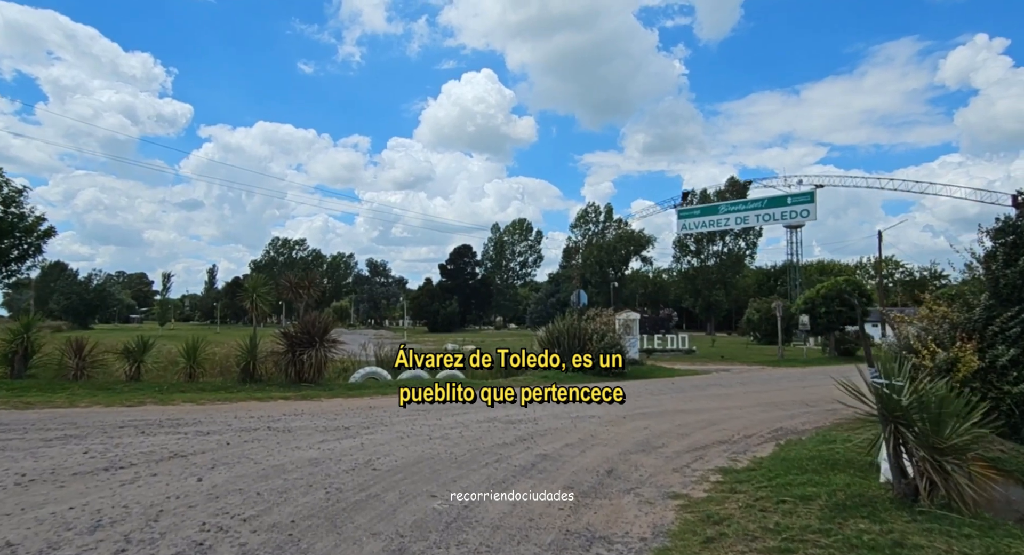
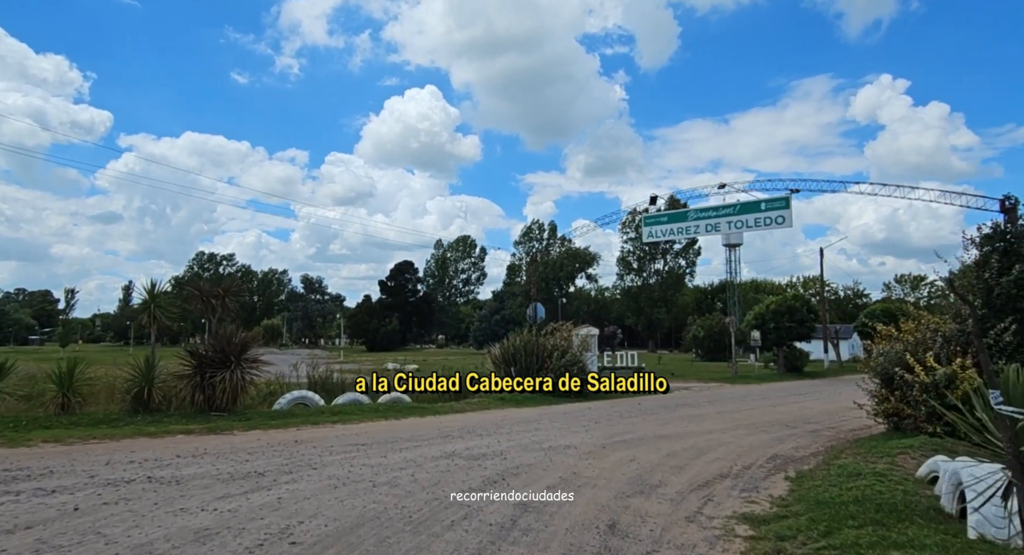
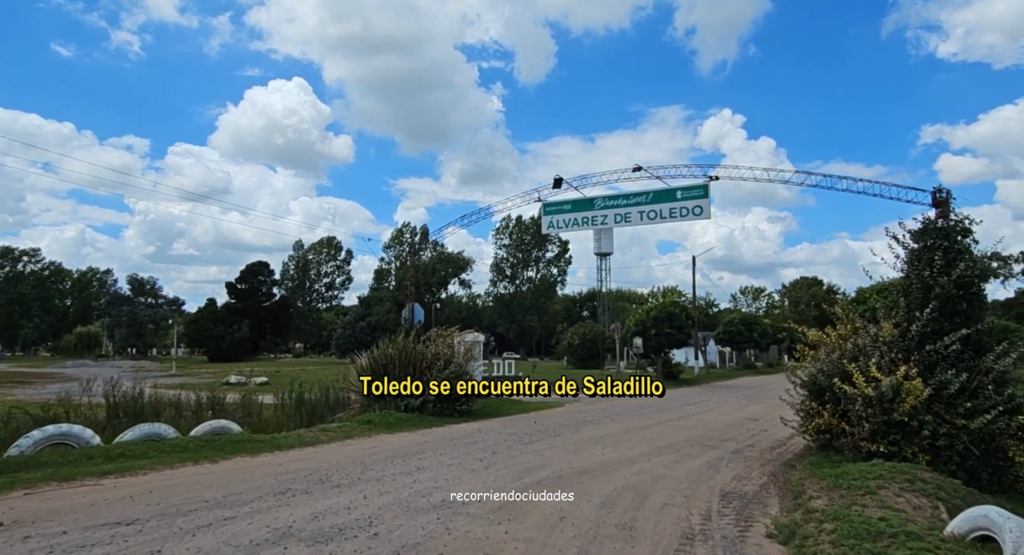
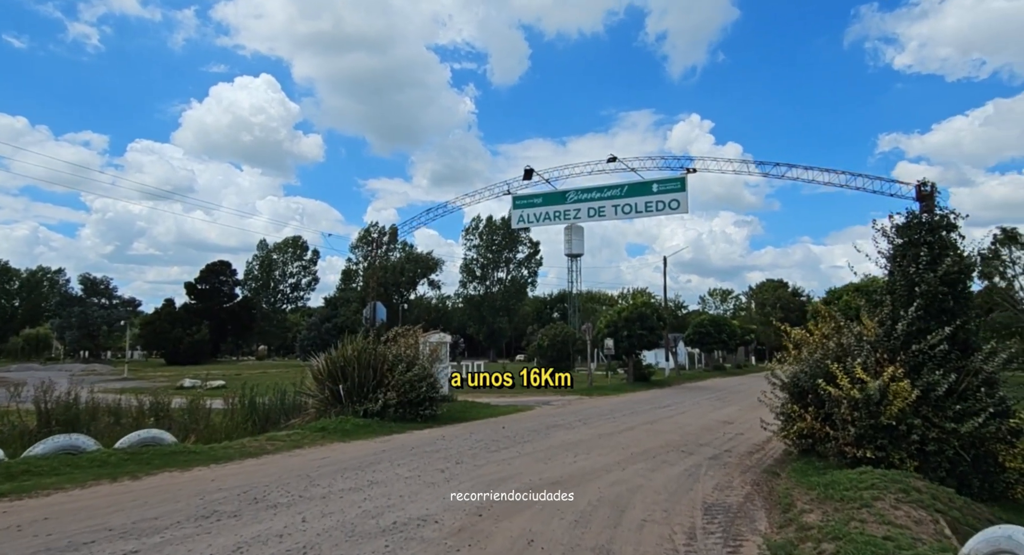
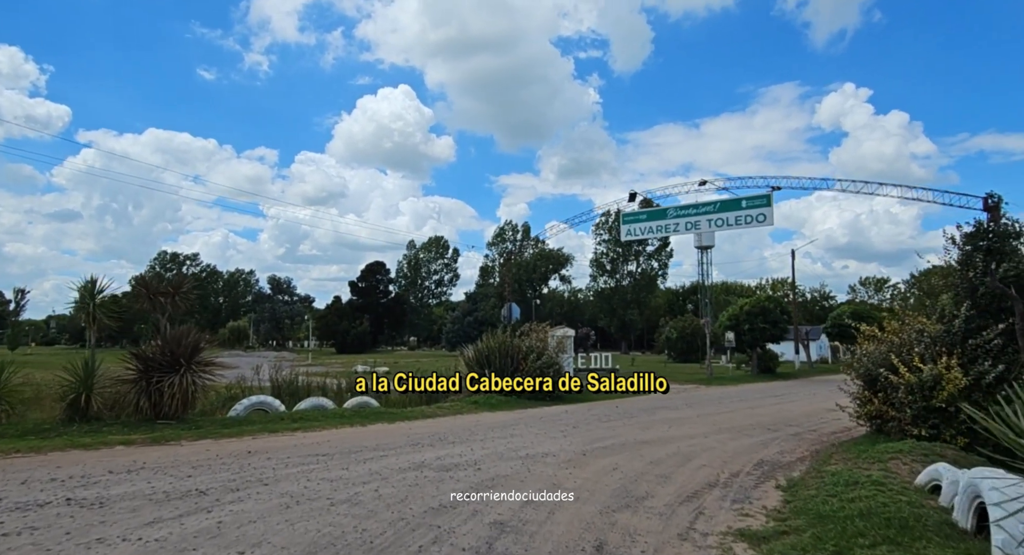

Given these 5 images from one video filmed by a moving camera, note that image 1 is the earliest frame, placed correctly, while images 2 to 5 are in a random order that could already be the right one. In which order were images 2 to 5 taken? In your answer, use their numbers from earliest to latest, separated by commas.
2, 5, 3, 4
